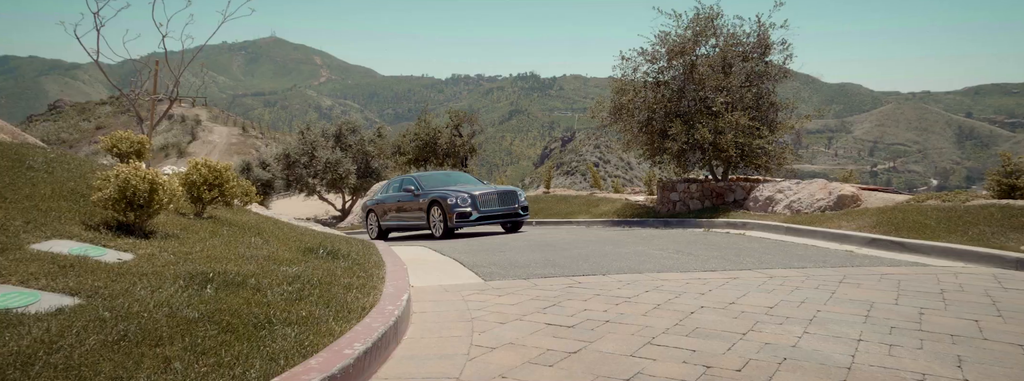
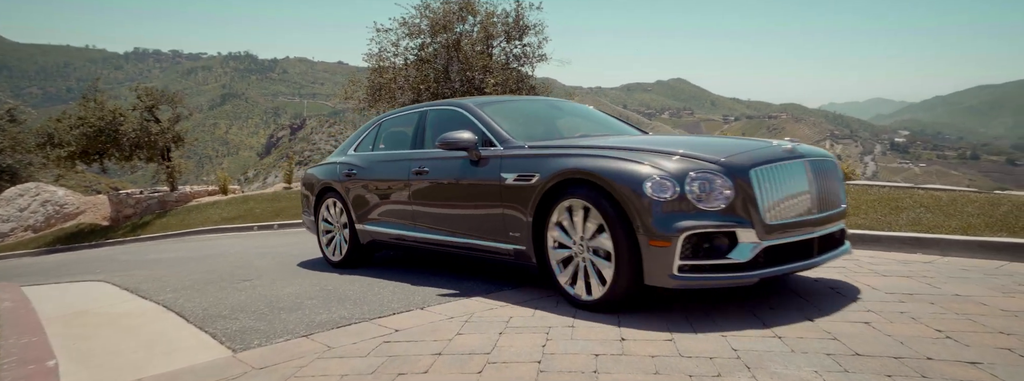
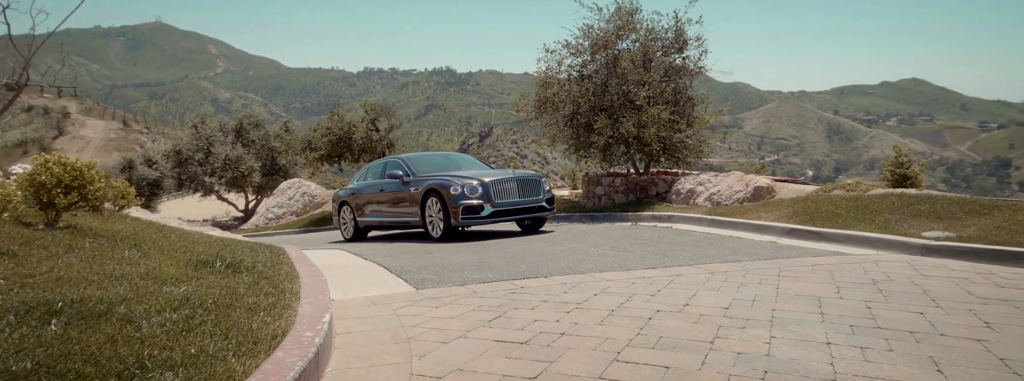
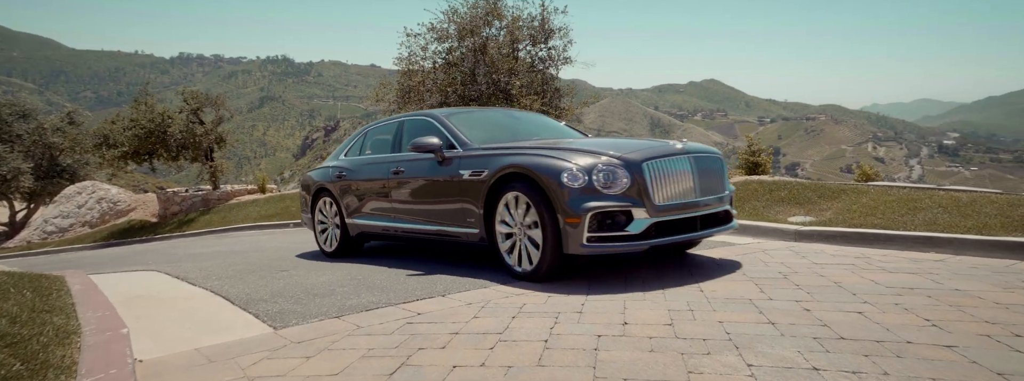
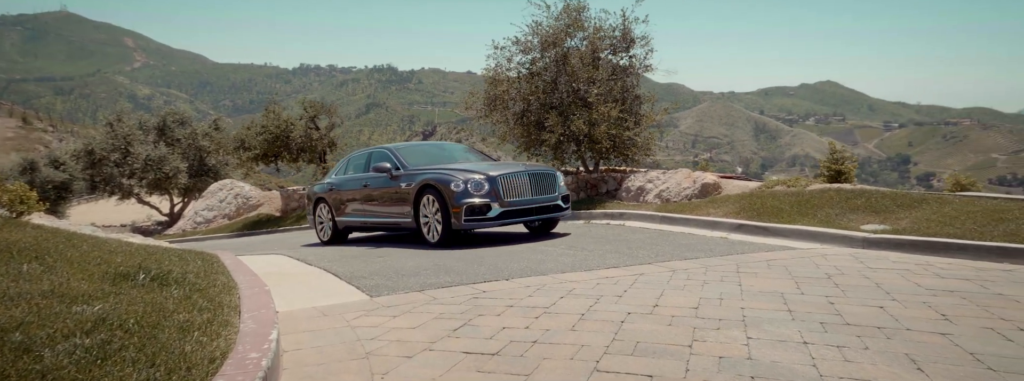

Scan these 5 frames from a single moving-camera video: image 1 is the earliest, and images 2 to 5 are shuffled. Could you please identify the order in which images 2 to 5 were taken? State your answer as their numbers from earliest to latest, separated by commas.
3, 5, 4, 2
